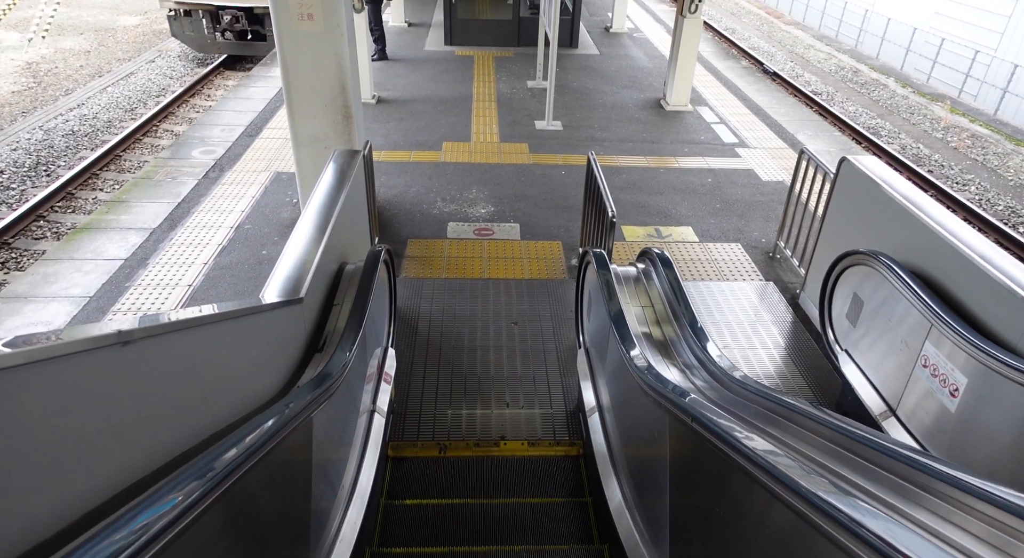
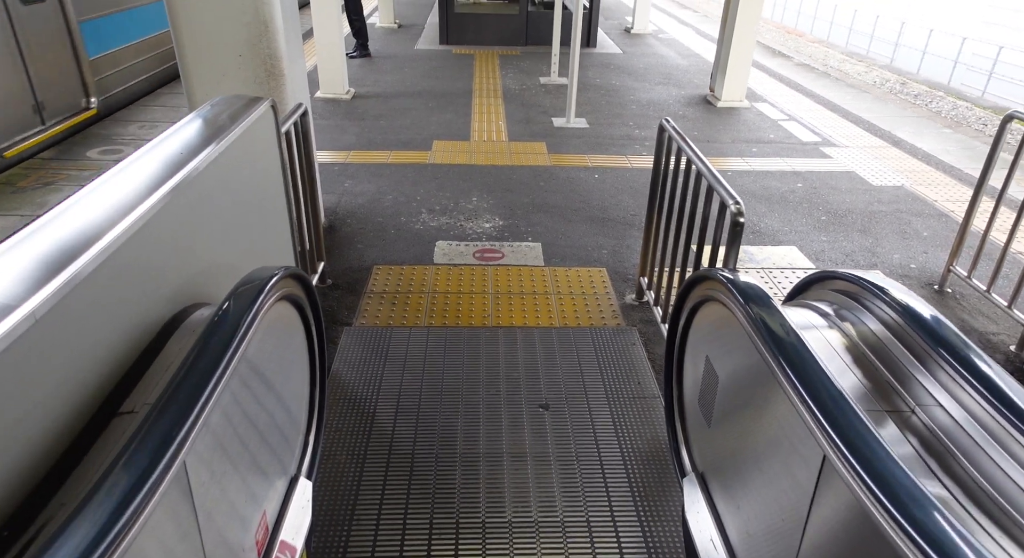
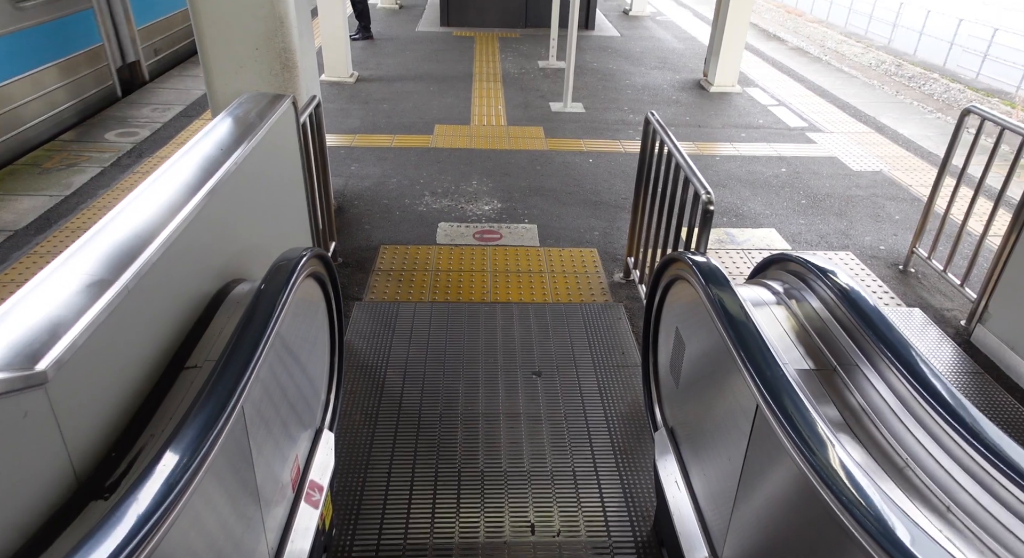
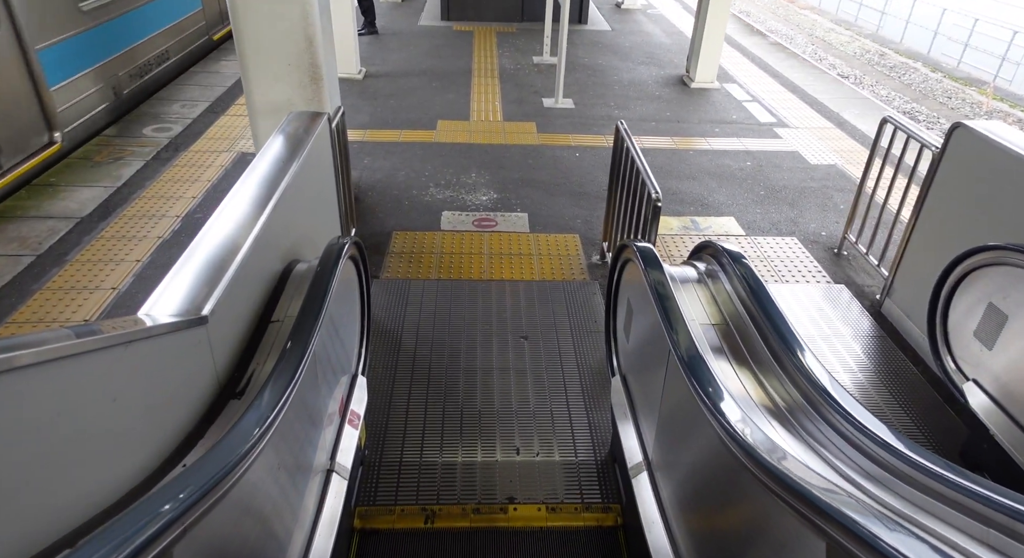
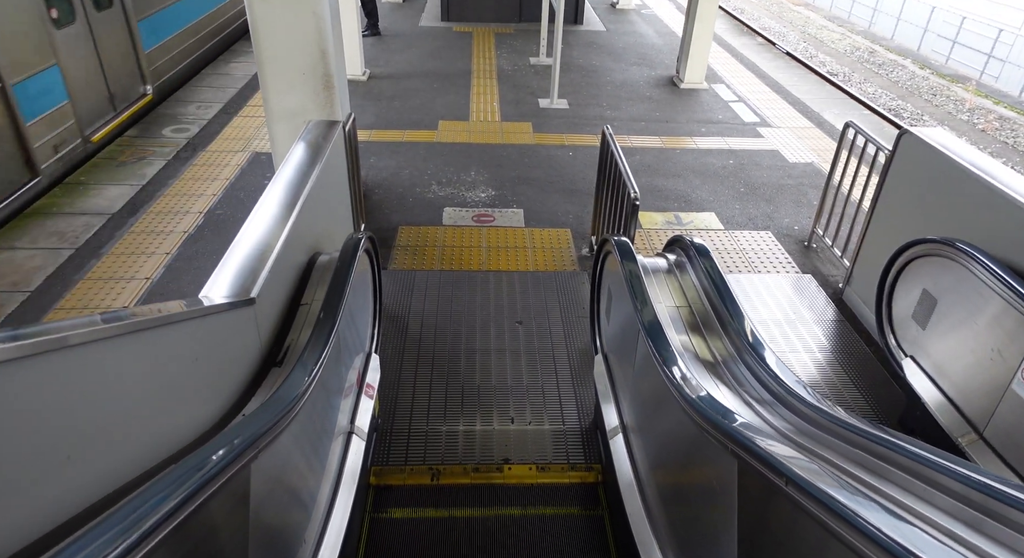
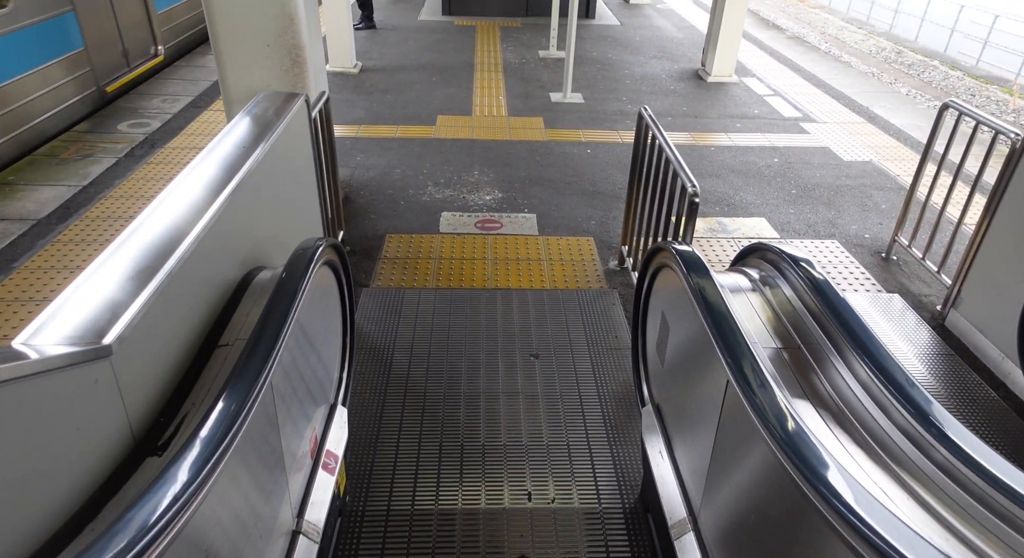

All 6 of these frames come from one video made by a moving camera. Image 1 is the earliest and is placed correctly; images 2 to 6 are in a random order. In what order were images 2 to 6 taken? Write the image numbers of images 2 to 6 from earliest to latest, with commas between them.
5, 4, 6, 3, 2
